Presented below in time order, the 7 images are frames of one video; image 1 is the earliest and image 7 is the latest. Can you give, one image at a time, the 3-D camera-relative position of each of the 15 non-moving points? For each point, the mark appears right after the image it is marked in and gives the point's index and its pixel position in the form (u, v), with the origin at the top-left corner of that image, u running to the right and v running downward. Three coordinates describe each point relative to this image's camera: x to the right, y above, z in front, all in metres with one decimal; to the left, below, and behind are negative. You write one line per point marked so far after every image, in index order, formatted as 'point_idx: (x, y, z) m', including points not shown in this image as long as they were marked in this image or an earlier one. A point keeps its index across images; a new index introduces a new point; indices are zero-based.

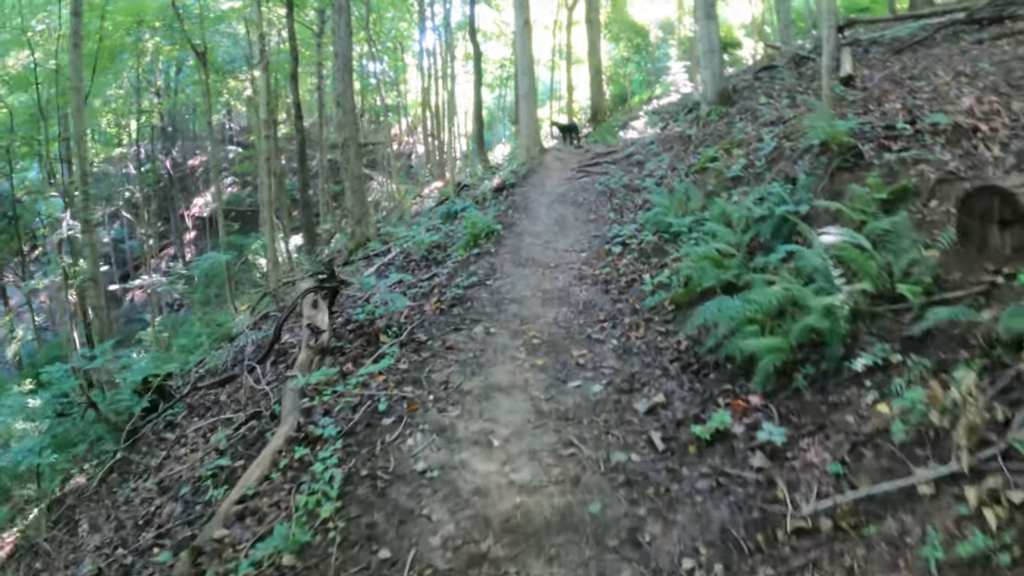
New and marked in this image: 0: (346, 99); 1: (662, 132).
0: (-1.9, +2.5, +15.1) m
1: (+1.9, +2.0, +15.3) m
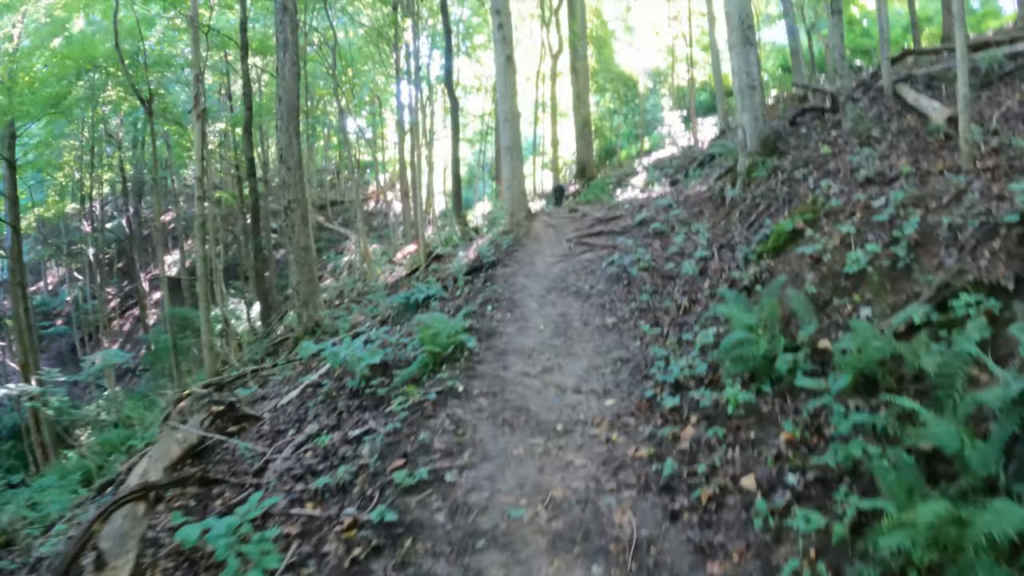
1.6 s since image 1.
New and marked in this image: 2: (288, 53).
0: (-2.1, +1.4, +12.0) m
1: (+1.7, +1.0, +12.2) m
2: (-2.2, +2.4, +12.1) m
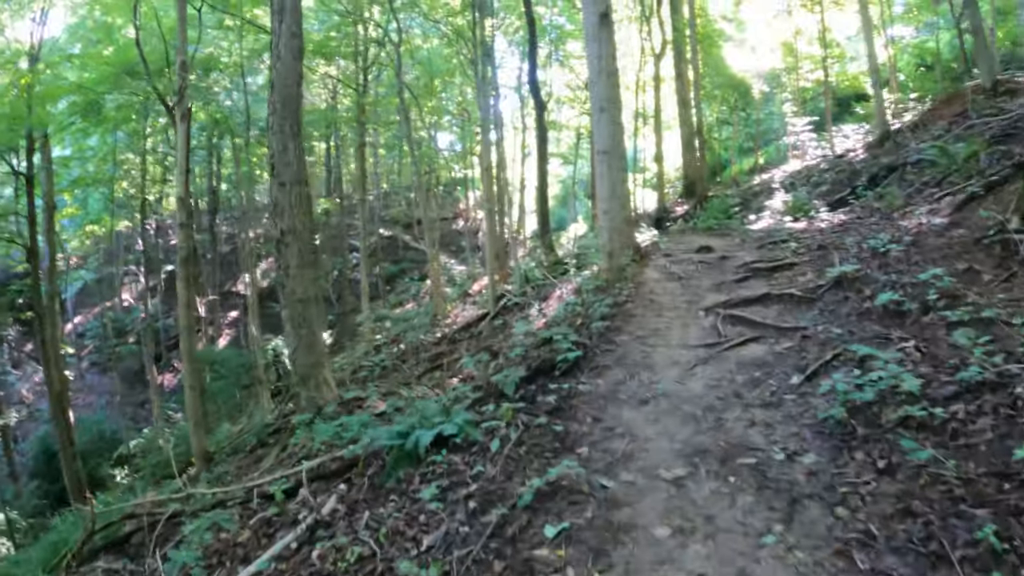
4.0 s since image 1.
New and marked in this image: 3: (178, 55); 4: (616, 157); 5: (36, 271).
0: (-1.5, +0.9, +7.9) m
1: (+2.3, +0.5, +7.8) m
2: (-1.5, +1.9, +8.0) m
3: (-3.0, +2.1, +10.7) m
4: (+0.7, +0.8, +7.7) m
5: (-6.3, +0.3, +16.2) m
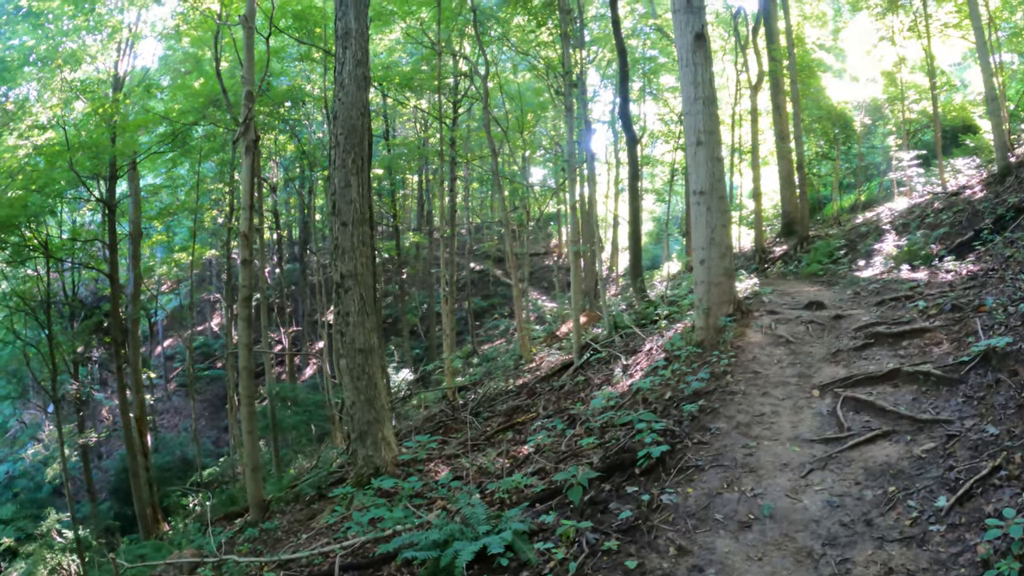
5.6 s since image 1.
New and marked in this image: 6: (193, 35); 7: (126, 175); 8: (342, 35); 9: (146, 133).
0: (-1.0, +0.6, +7.1) m
1: (+2.8, +0.1, +6.7) m
2: (-1.0, +1.6, +7.3) m
3: (-2.2, +1.7, +10.1) m
4: (+1.2, +0.5, +6.7) m
5: (-5.2, -0.2, +15.7) m
6: (-3.3, +2.6, +12.2) m
7: (-4.7, +1.4, +14.5) m
8: (-1.1, +1.6, +7.3) m
9: (-3.8, +1.6, +12.5) m
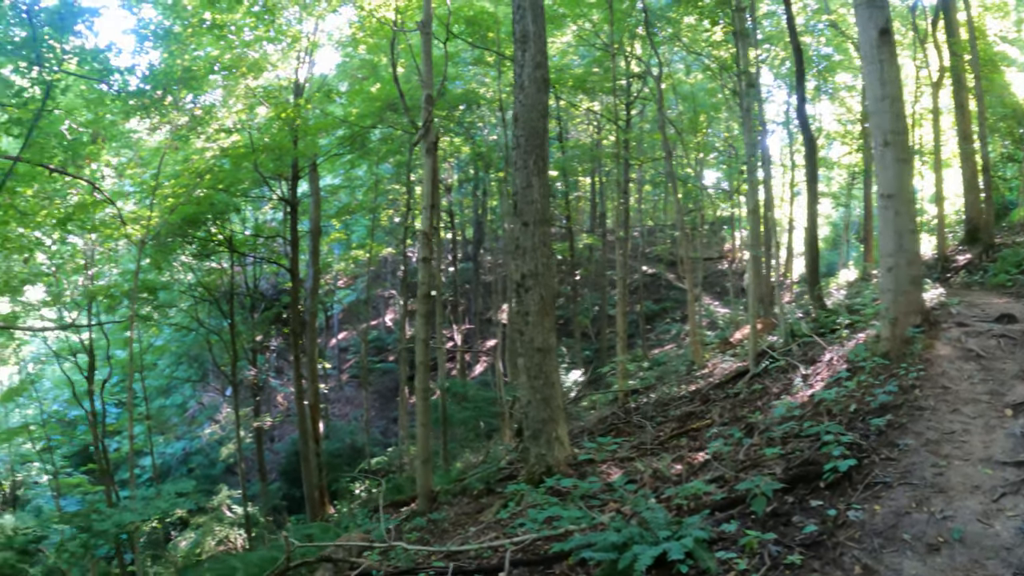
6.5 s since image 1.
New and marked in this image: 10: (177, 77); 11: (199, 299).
0: (+0.1, +0.6, +7.3) m
1: (+3.8, 0.0, +6.4) m
2: (+0.1, +1.5, +7.4) m
3: (-0.7, +1.7, +10.4) m
4: (+2.1, +0.5, +6.6) m
5: (-2.9, -0.1, +16.4) m
6: (-1.5, +2.6, +12.6) m
7: (-2.6, +1.5, +15.1) m
8: (0.0, +1.6, +7.4) m
9: (-2.0, +1.7, +13.0) m
10: (-3.0, +1.9, +10.5) m
11: (-4.5, -0.2, +17.2) m
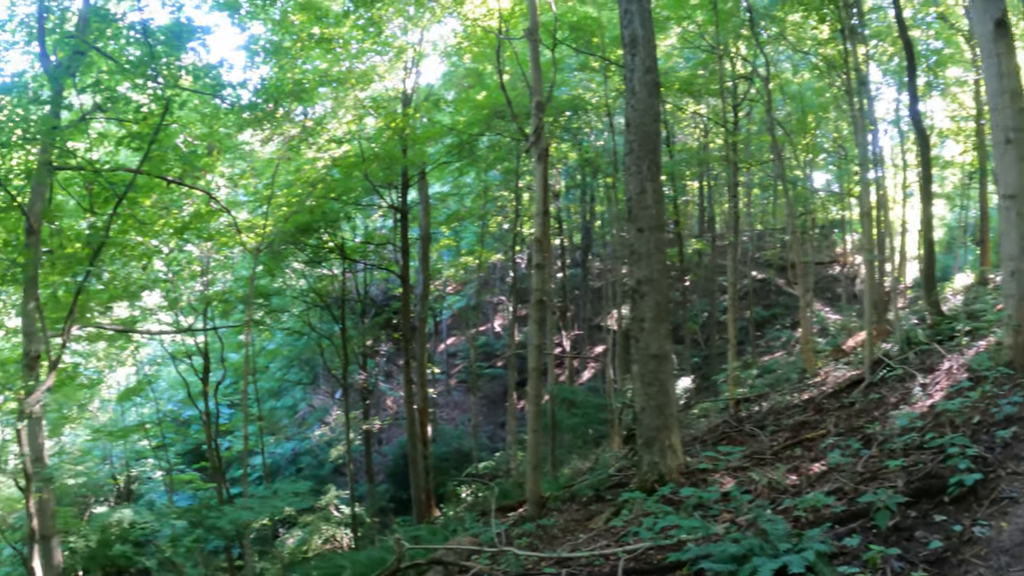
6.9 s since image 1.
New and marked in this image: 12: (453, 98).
0: (+0.8, +0.5, +7.3) m
1: (+4.3, 0.0, +6.0) m
2: (+0.8, +1.5, +7.4) m
3: (+0.2, +1.7, +10.5) m
4: (+2.8, +0.4, +6.4) m
5: (-1.4, -0.2, +16.6) m
6: (-0.3, +2.5, +12.8) m
7: (-1.2, +1.4, +15.3) m
8: (+0.7, +1.5, +7.4) m
9: (-0.8, +1.6, +13.1) m
10: (-2.0, +1.8, +10.8) m
11: (-2.9, -0.2, +17.6) m
12: (-0.7, +2.2, +13.8) m
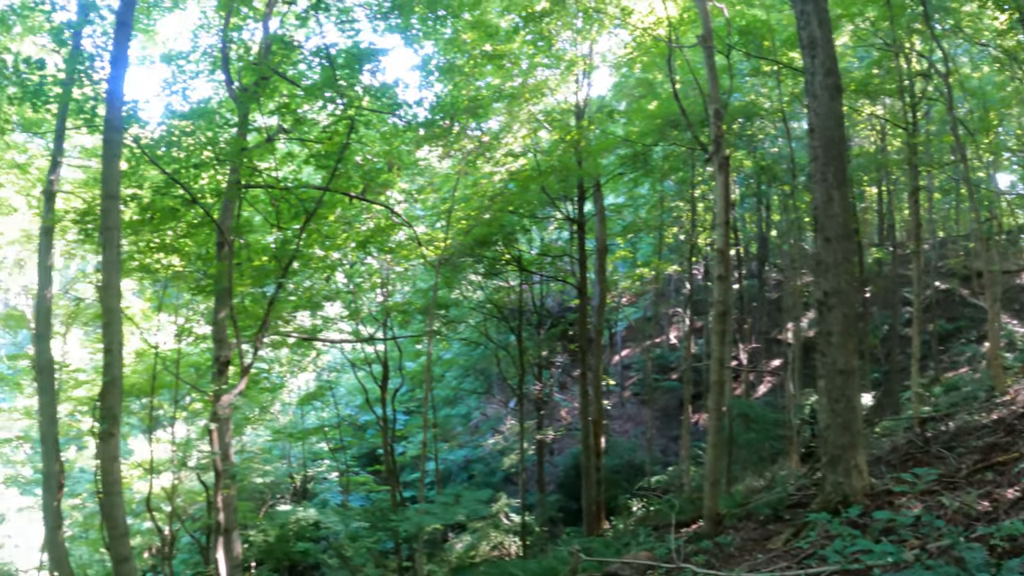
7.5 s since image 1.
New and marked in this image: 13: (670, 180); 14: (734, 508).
0: (+1.8, +0.4, +7.2) m
1: (+5.2, -0.1, +5.4) m
2: (+1.9, +1.4, +7.3) m
3: (+1.8, +1.6, +10.4) m
4: (+3.7, +0.3, +6.0) m
5: (+1.0, -0.3, +16.7) m
6: (+1.6, +2.4, +12.8) m
7: (+1.1, +1.2, +15.4) m
8: (+1.8, +1.4, +7.3) m
9: (+1.1, +1.4, +13.2) m
10: (-0.4, +1.7, +11.0) m
11: (-0.3, -0.4, +17.9) m
12: (+1.4, +2.1, +13.9) m
13: (+2.2, +1.5, +16.5) m
14: (+2.0, -2.0, +10.6) m
